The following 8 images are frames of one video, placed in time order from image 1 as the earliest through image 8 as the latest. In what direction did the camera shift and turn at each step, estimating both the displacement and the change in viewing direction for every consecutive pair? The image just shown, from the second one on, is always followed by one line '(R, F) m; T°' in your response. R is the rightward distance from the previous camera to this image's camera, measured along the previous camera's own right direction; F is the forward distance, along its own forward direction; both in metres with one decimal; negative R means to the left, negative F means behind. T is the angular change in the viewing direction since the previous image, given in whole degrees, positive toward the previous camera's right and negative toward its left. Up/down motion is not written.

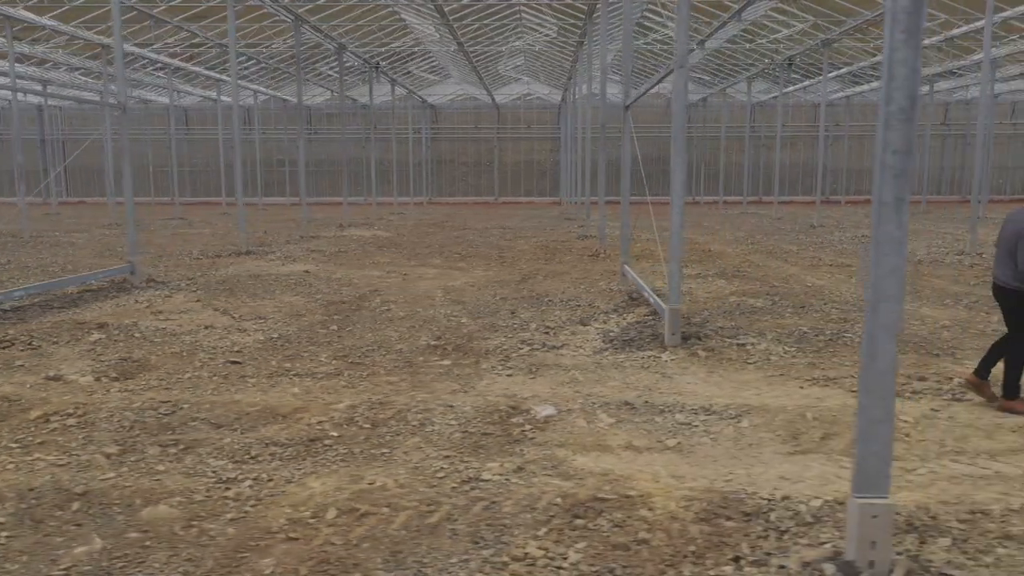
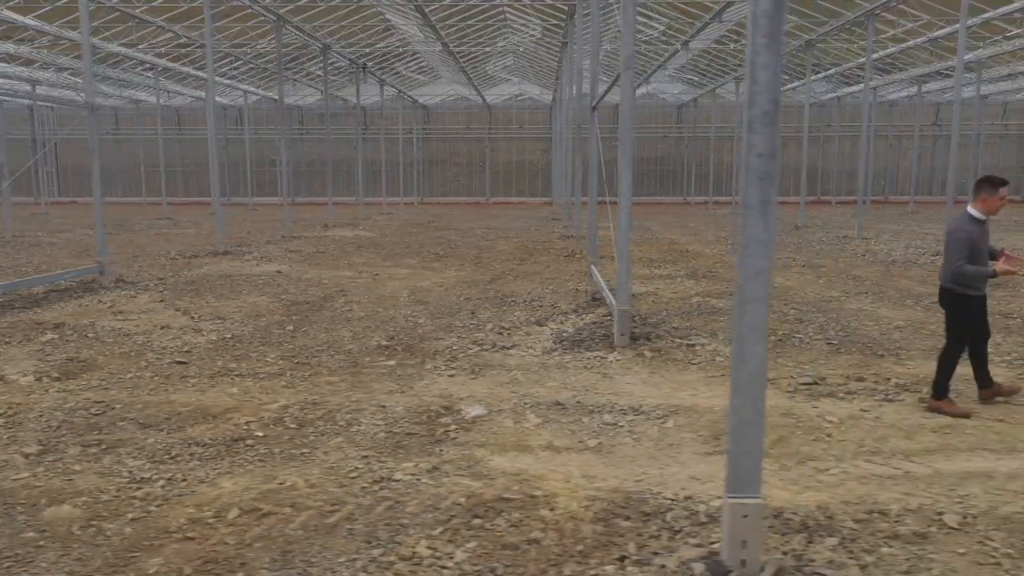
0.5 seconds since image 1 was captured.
(+0.3, 0.0) m; 0°
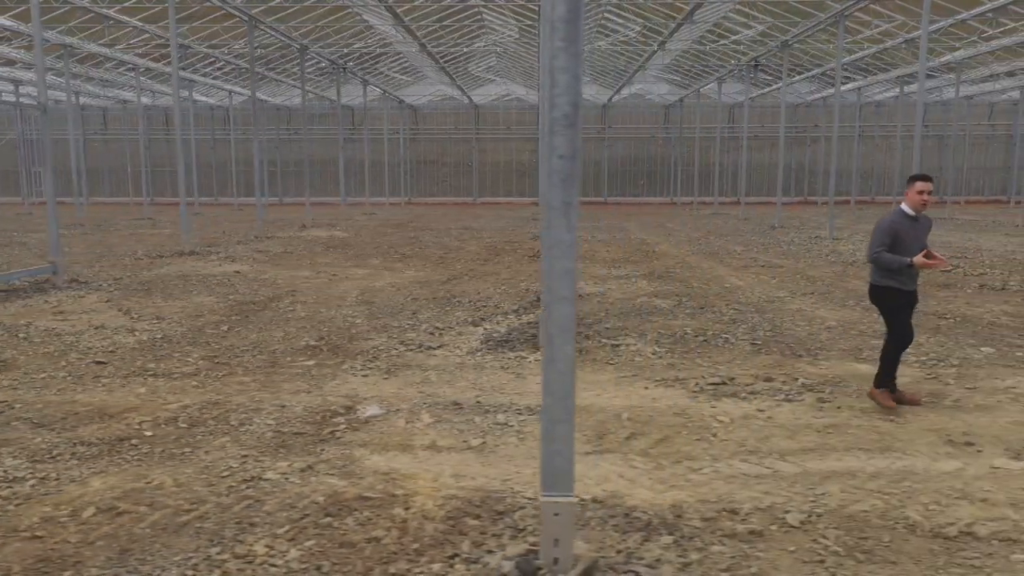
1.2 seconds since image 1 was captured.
(+0.5, 0.0) m; 0°
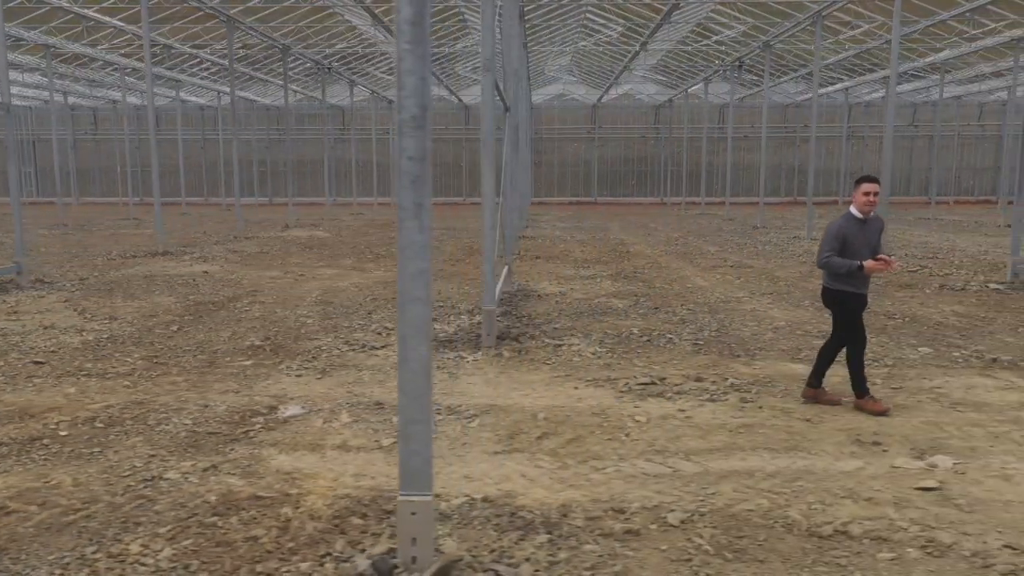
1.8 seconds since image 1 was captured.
(+0.4, 0.0) m; 0°
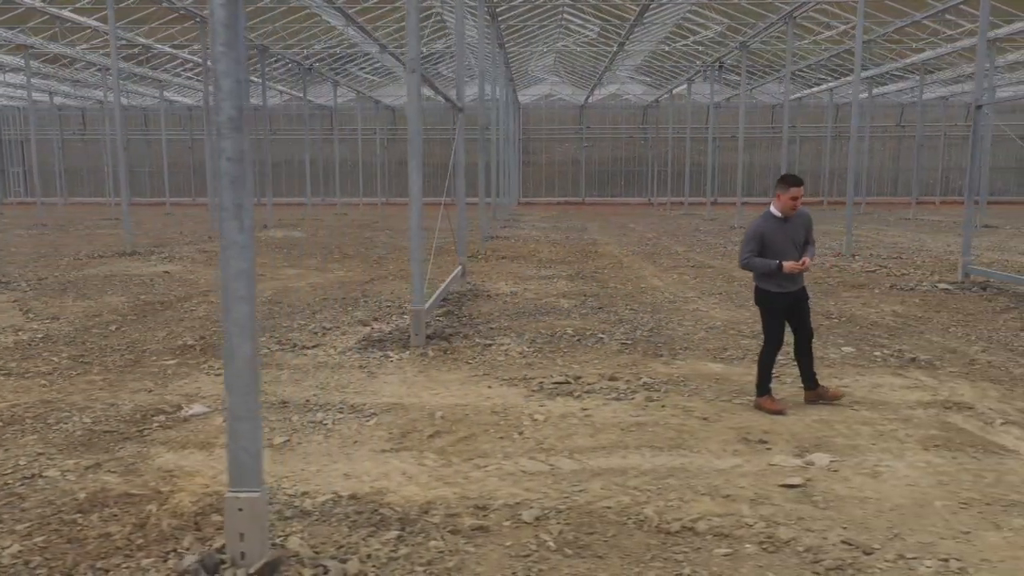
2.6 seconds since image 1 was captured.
(+0.5, 0.0) m; 0°
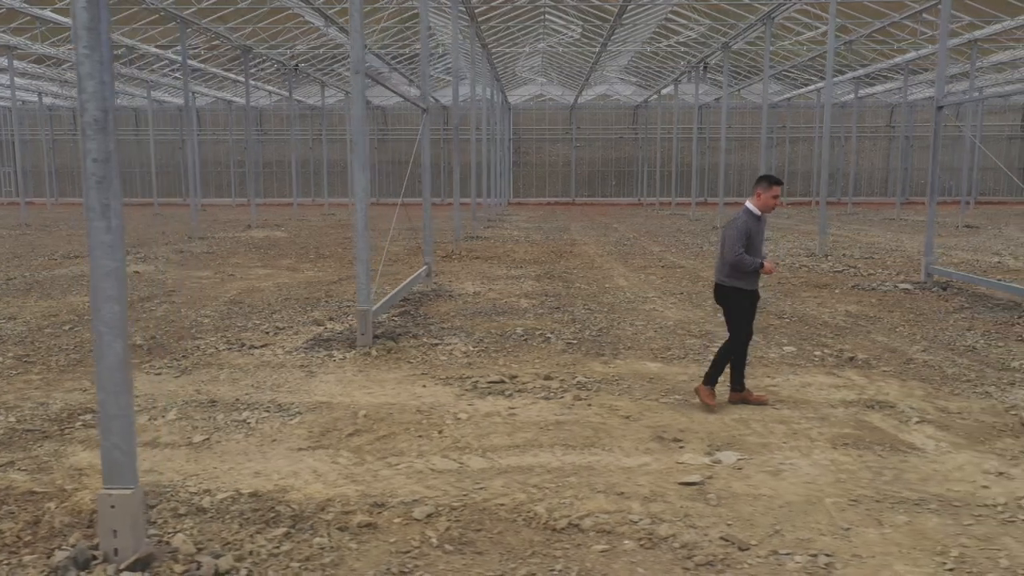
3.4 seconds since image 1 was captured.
(+0.4, 0.0) m; 0°
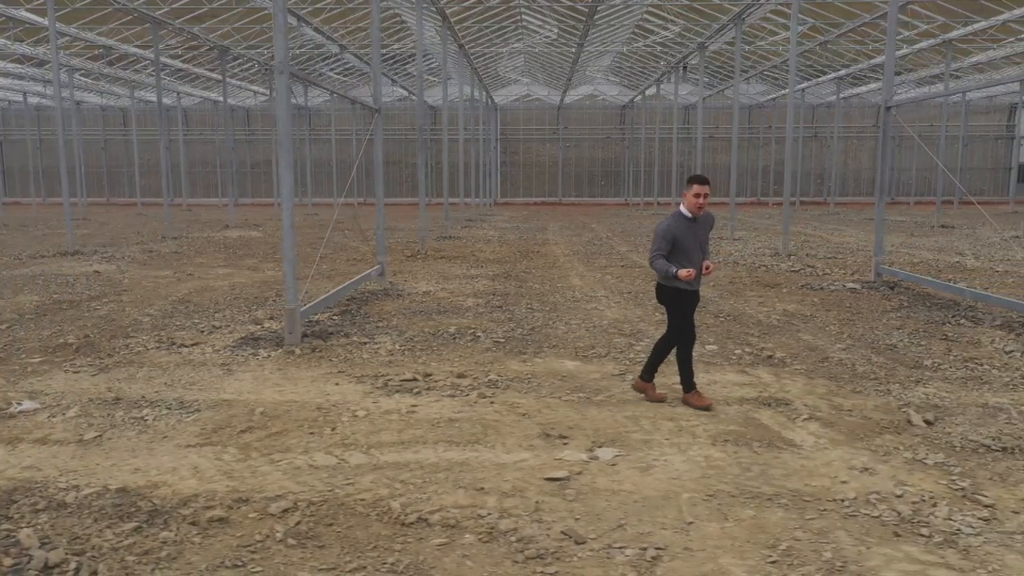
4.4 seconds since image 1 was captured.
(+0.5, -0.1) m; 0°
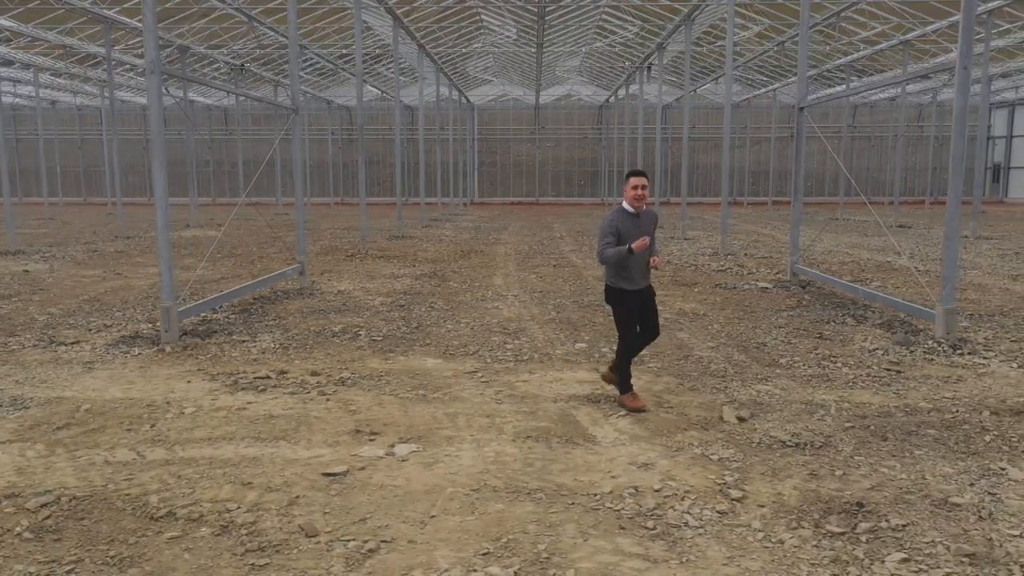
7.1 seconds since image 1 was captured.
(+0.8, -0.1) m; 0°
